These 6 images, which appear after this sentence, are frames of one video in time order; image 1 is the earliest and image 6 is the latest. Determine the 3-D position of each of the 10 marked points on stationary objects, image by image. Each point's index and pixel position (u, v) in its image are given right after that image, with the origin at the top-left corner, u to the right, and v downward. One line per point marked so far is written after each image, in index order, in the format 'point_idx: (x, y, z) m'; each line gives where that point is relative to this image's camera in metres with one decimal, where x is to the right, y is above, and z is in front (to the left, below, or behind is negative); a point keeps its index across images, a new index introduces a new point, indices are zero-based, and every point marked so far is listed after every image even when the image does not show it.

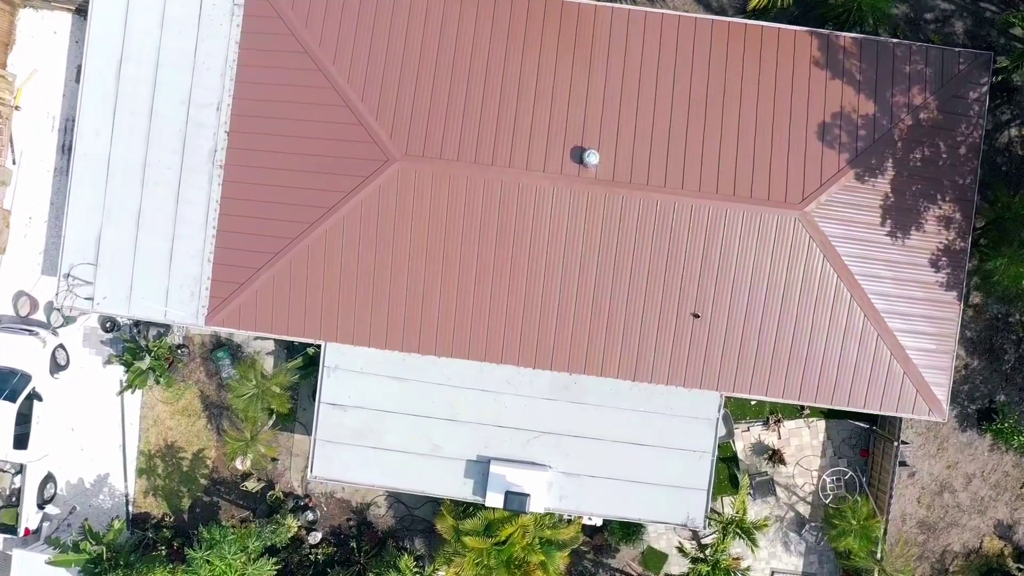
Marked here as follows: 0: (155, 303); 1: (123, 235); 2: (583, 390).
0: (-9.0, -0.4, +13.3) m
1: (-9.8, +1.3, +13.4) m
2: (+1.8, -2.6, +13.3) m
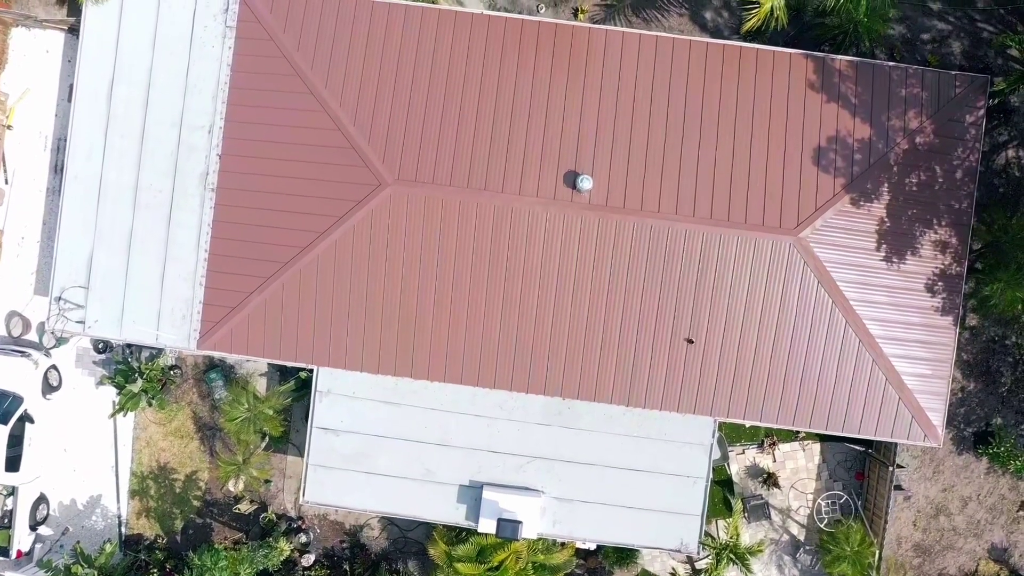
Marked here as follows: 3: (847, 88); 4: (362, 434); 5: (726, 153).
0: (-9.2, -1.0, +13.3) m
1: (-9.9, +0.7, +13.3) m
2: (+1.6, -3.2, +13.2) m
3: (+8.1, +4.9, +12.9) m
4: (-3.7, -3.7, +13.3) m
5: (+5.1, +3.5, +12.6) m
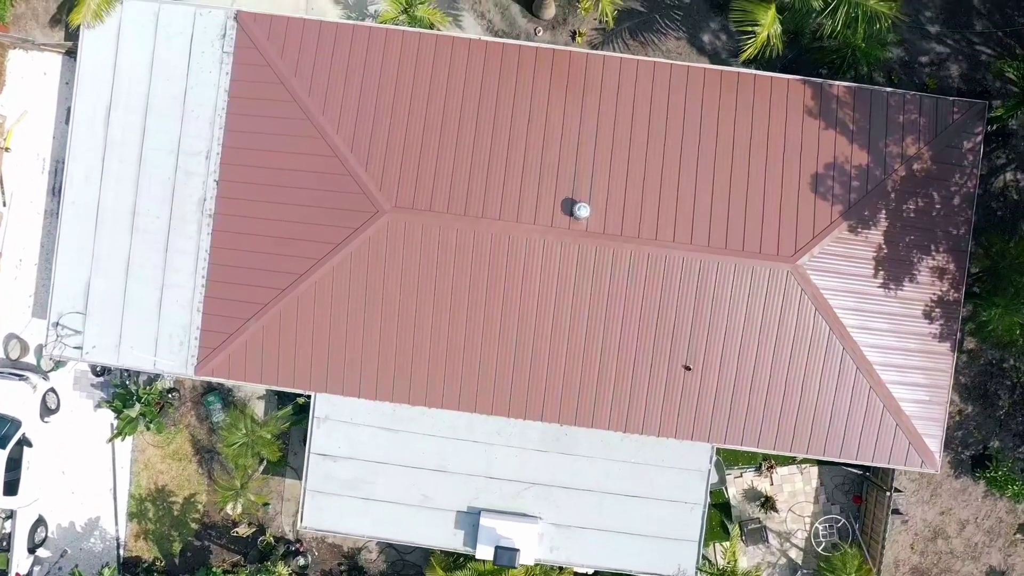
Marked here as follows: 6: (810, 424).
0: (-9.2, -1.6, +13.3) m
1: (-10.0, +0.1, +13.3) m
2: (+1.5, -3.8, +13.2) m
3: (+8.1, +4.2, +12.9) m
4: (-3.8, -4.3, +13.3) m
5: (+5.0, +2.8, +12.6) m
6: (+7.2, -3.3, +12.9) m
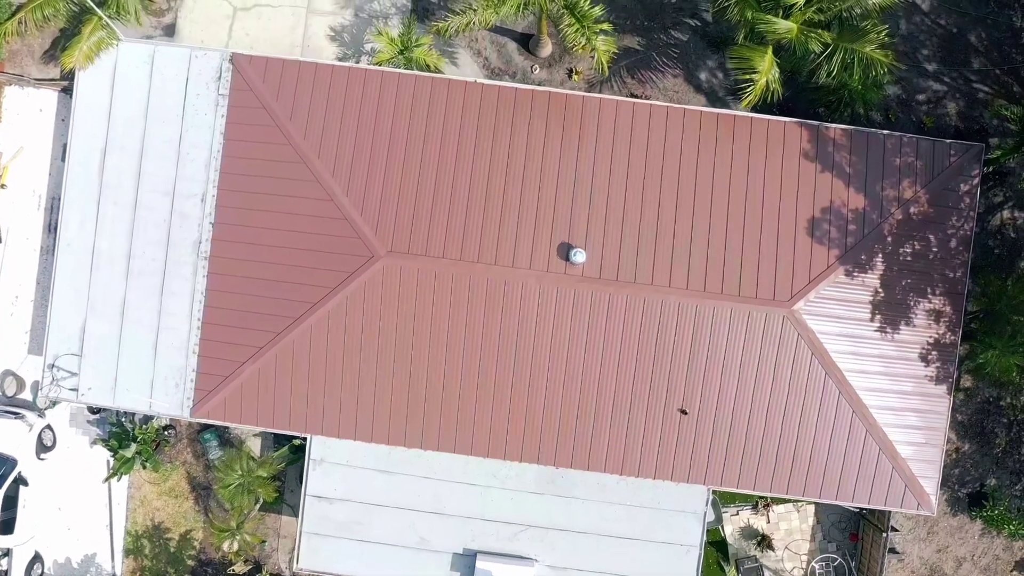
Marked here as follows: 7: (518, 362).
0: (-9.3, -2.7, +13.3) m
1: (-10.1, -1.0, +13.3) m
2: (+1.4, -4.9, +13.2) m
3: (+8.0, +3.2, +12.9) m
4: (-3.9, -5.4, +13.3) m
5: (+4.9, +1.8, +12.6) m
6: (+7.1, -4.3, +12.9) m
7: (+0.2, -1.8, +12.6) m
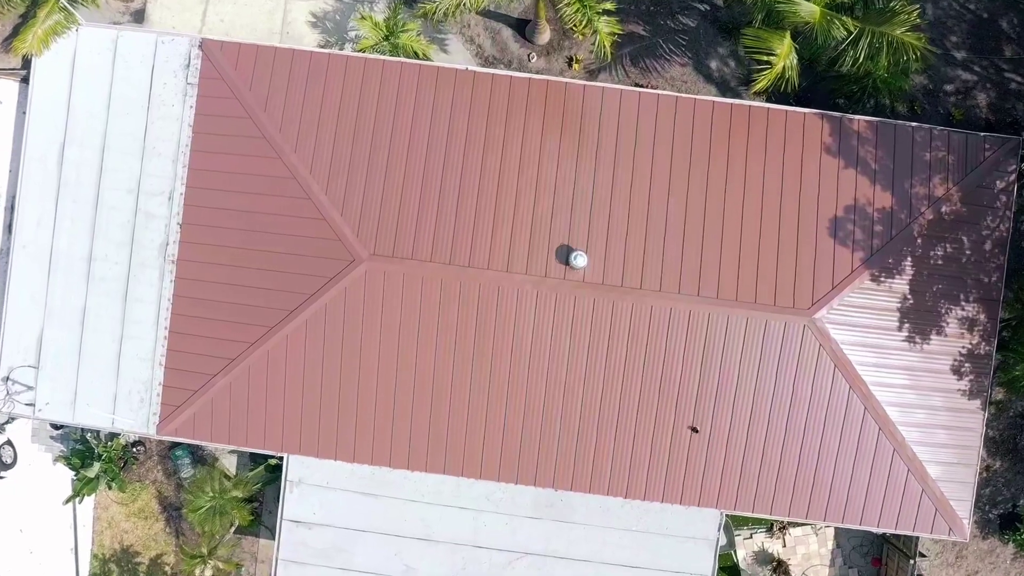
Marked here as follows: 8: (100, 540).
0: (-9.4, -2.8, +12.2) m
1: (-10.2, -1.1, +12.2) m
2: (+1.3, -5.0, +12.1) m
3: (+7.9, +3.1, +11.8) m
4: (-4.0, -5.5, +12.2) m
5: (+4.8, +1.6, +11.5) m
6: (+7.0, -4.5, +11.8) m
7: (0.0, -1.9, +11.5) m
8: (-10.8, -6.6, +14.0) m
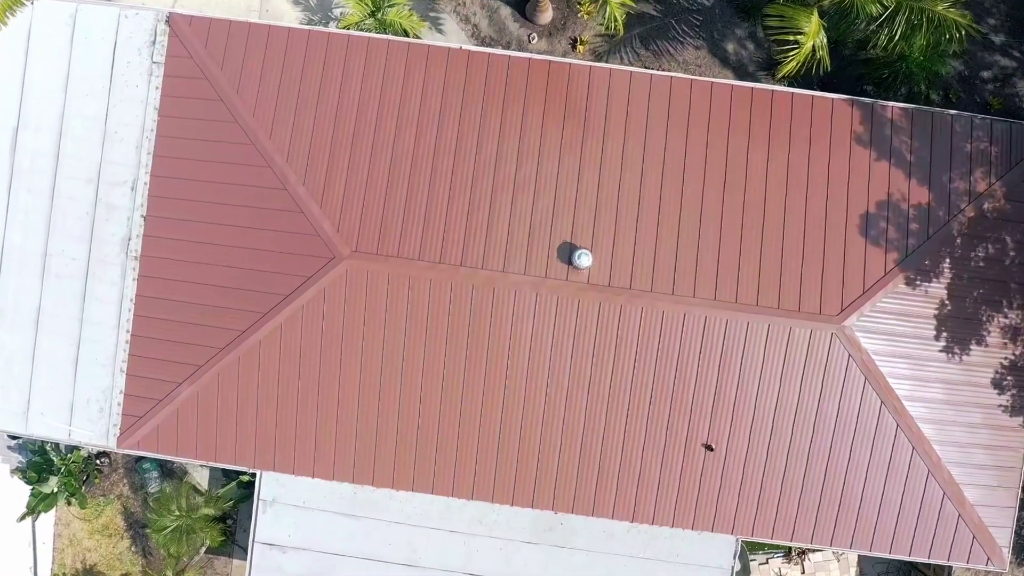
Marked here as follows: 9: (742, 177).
0: (-9.5, -2.8, +11.1) m
1: (-10.3, -1.1, +11.1) m
2: (+1.2, -5.0, +11.0) m
3: (+7.8, +3.0, +10.7) m
4: (-4.1, -5.5, +11.1) m
5: (+4.8, +1.6, +10.4) m
6: (+6.9, -4.6, +10.7) m
7: (0.0, -2.0, +10.4) m
8: (-10.9, -6.6, +12.9) m
9: (+4.6, +2.2, +10.5) m
